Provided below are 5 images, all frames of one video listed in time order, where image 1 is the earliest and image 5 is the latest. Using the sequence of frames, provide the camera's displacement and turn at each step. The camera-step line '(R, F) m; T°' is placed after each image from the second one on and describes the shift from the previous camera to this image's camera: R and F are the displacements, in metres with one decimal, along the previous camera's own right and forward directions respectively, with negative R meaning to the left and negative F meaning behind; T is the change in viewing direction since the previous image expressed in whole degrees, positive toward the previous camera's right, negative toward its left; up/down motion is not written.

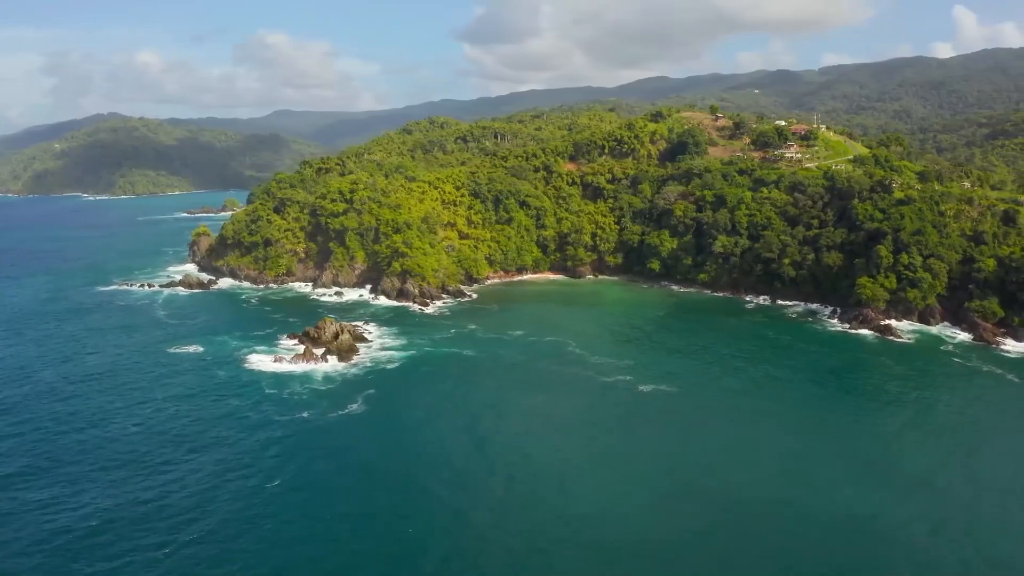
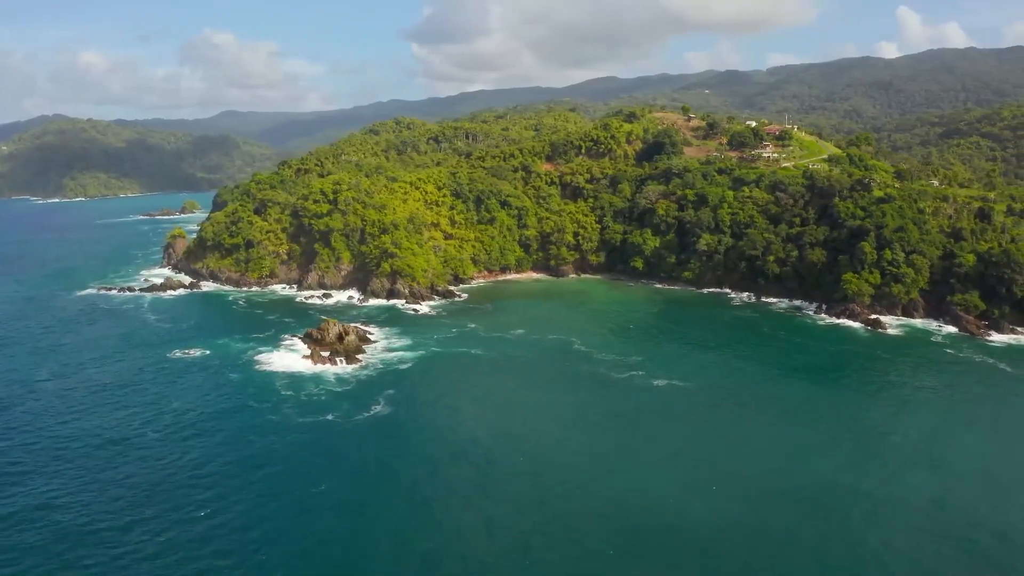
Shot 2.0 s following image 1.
(-2.2, -0.2) m; +2°
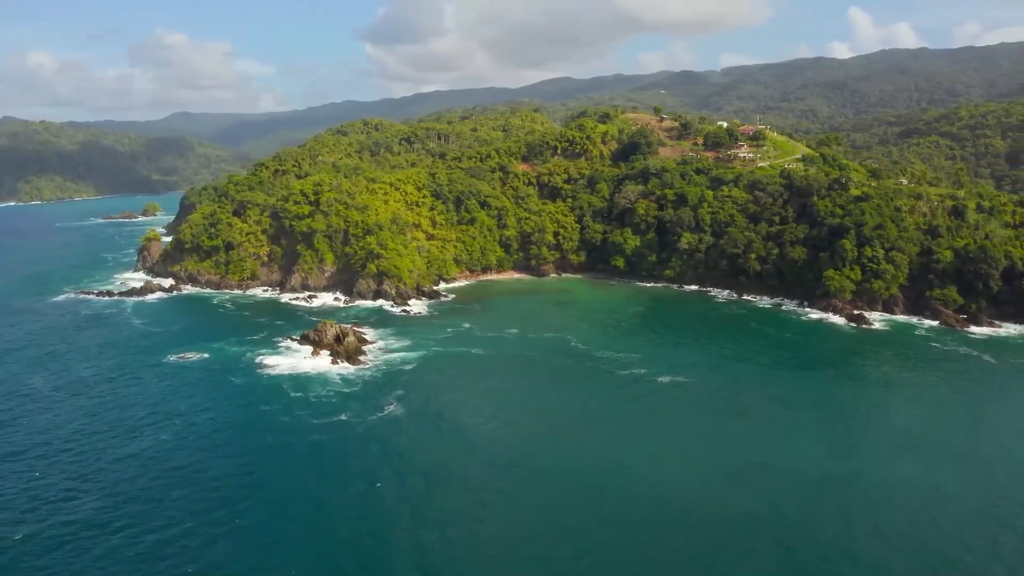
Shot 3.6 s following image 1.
(-1.7, -0.1) m; +2°
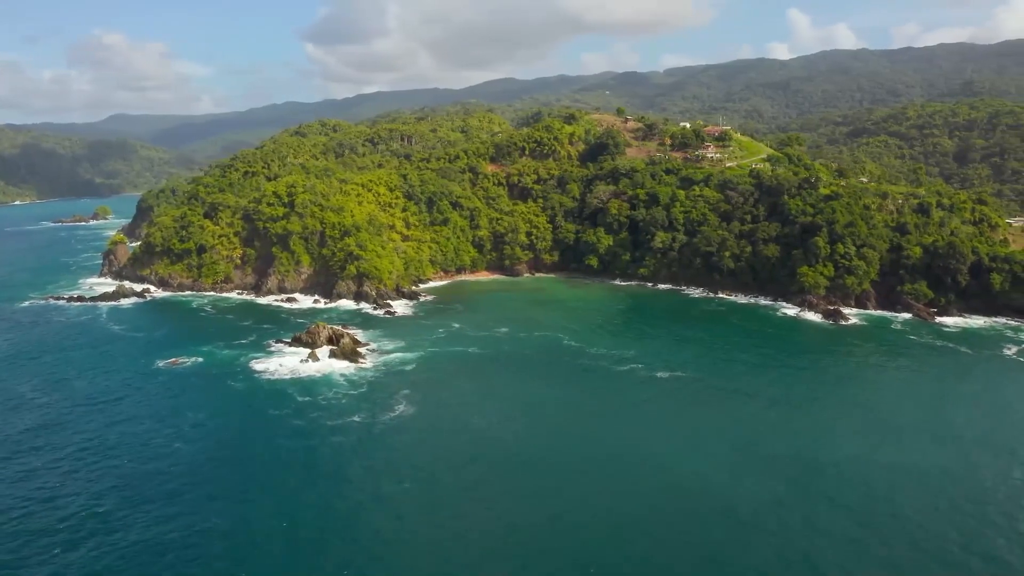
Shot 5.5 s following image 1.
(-2.1, -0.2) m; +3°
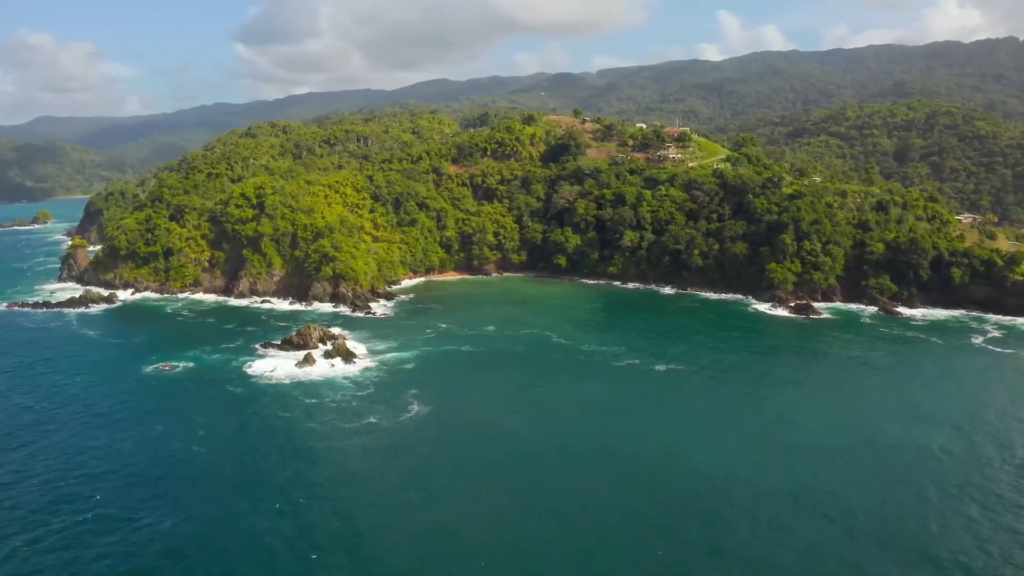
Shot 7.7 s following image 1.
(-2.4, -0.5) m; +4°
